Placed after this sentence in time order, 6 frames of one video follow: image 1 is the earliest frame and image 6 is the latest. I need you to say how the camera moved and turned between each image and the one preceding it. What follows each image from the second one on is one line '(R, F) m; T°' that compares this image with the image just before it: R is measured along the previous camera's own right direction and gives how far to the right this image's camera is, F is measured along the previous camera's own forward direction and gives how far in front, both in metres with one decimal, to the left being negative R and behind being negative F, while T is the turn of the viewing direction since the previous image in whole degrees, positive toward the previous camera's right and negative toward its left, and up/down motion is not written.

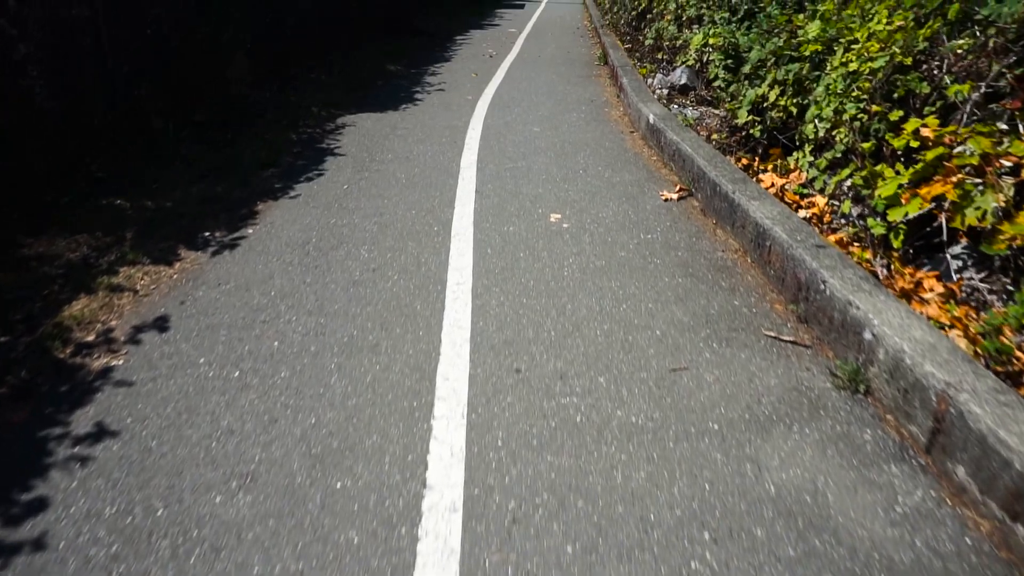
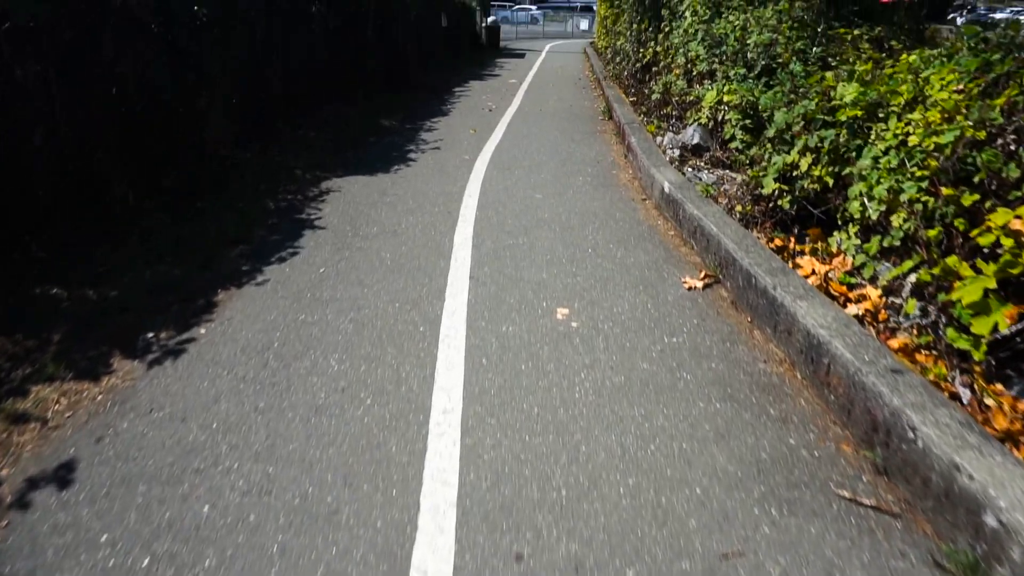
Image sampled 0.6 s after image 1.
(0.0, +0.8) m; 0°
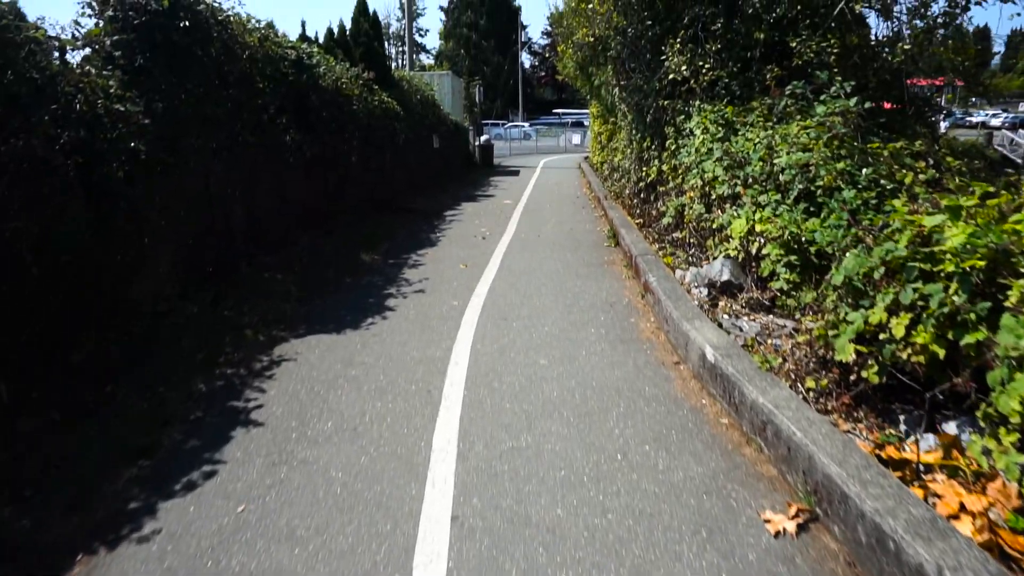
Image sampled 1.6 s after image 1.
(0.0, +1.5) m; 0°
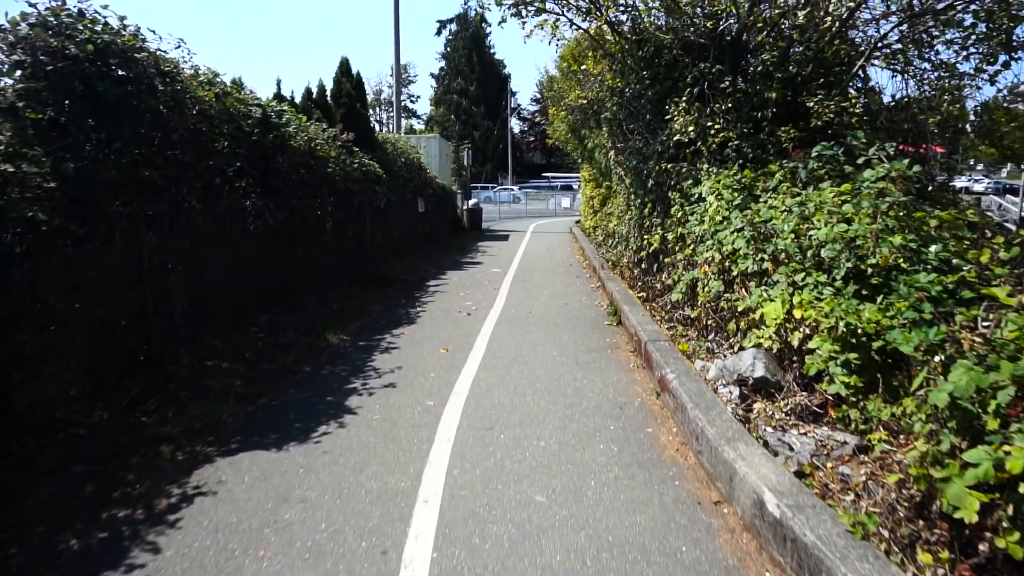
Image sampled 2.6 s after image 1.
(0.0, +1.4) m; +1°
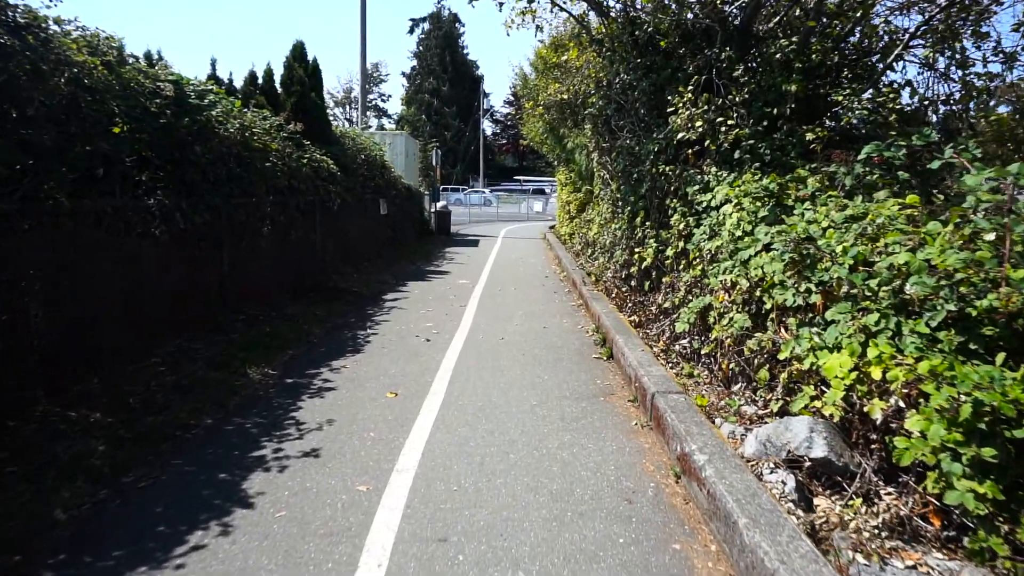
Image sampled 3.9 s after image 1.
(0.0, +1.9) m; +2°
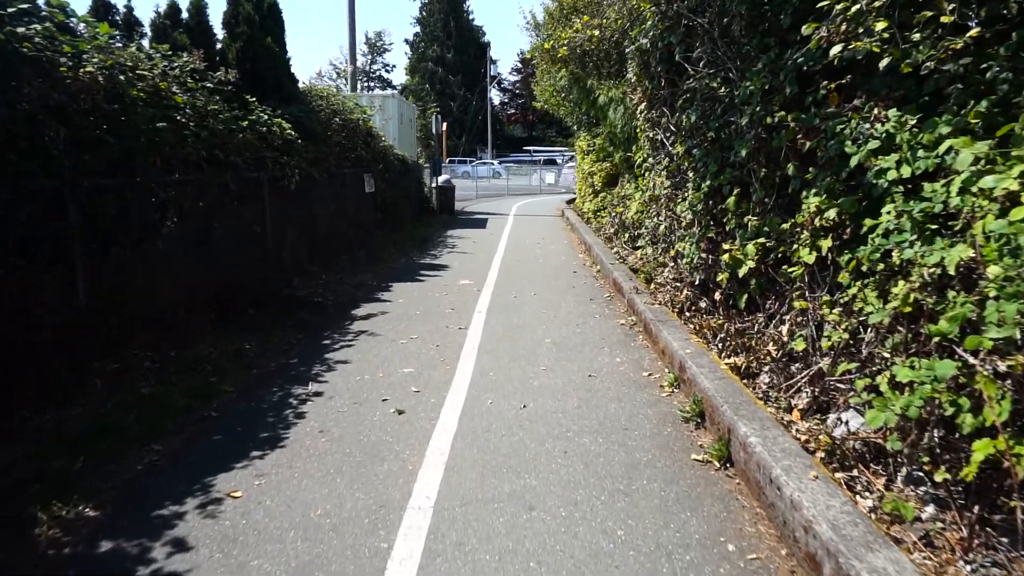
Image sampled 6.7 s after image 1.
(-0.1, +3.9) m; -1°
